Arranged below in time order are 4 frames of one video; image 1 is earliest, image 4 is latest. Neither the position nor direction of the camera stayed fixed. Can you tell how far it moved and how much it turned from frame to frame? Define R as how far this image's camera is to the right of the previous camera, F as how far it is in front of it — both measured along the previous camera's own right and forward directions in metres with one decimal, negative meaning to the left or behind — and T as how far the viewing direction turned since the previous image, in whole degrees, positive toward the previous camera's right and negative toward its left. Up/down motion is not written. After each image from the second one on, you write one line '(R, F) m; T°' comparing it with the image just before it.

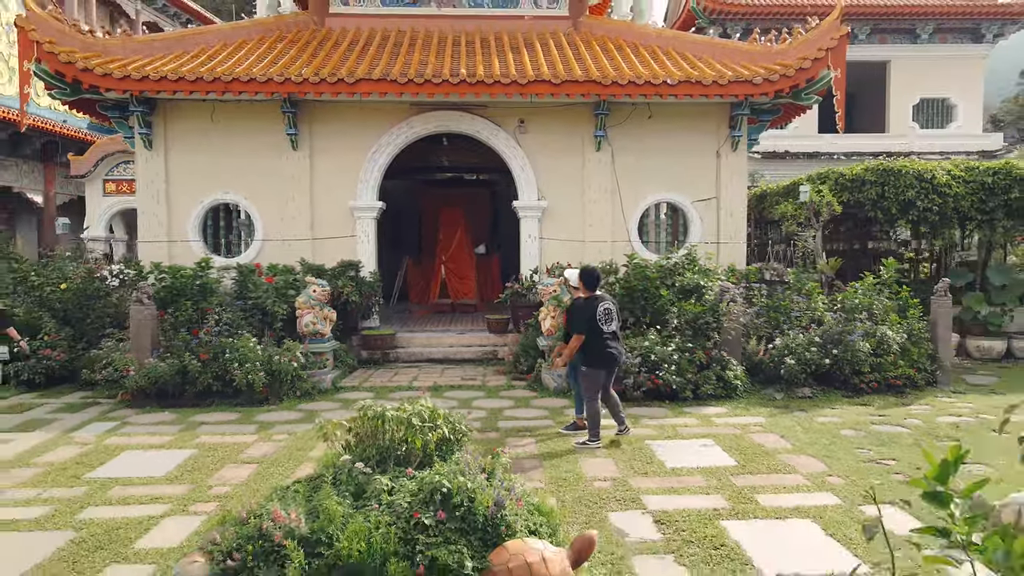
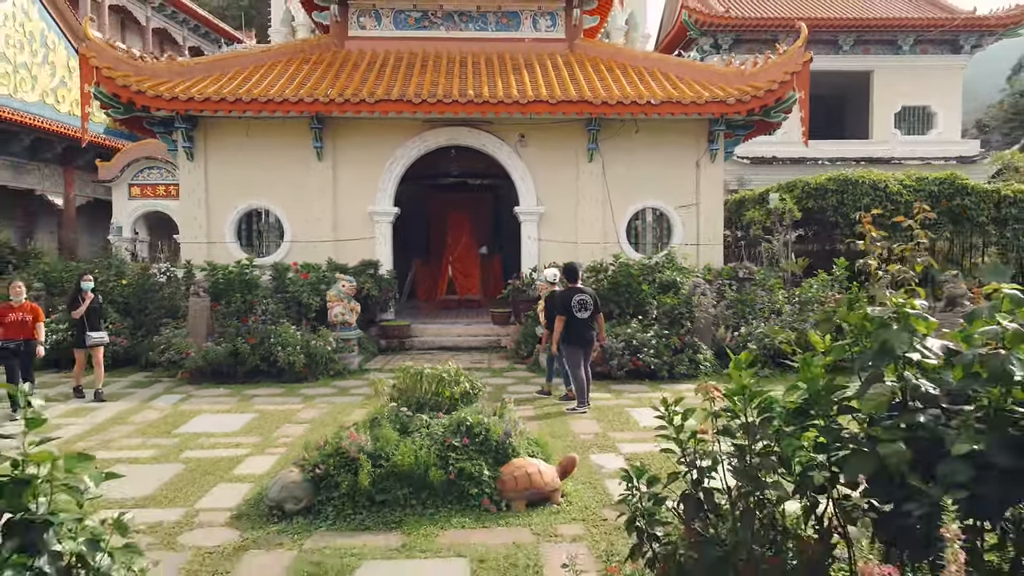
(0.0, -1.2) m; 0°
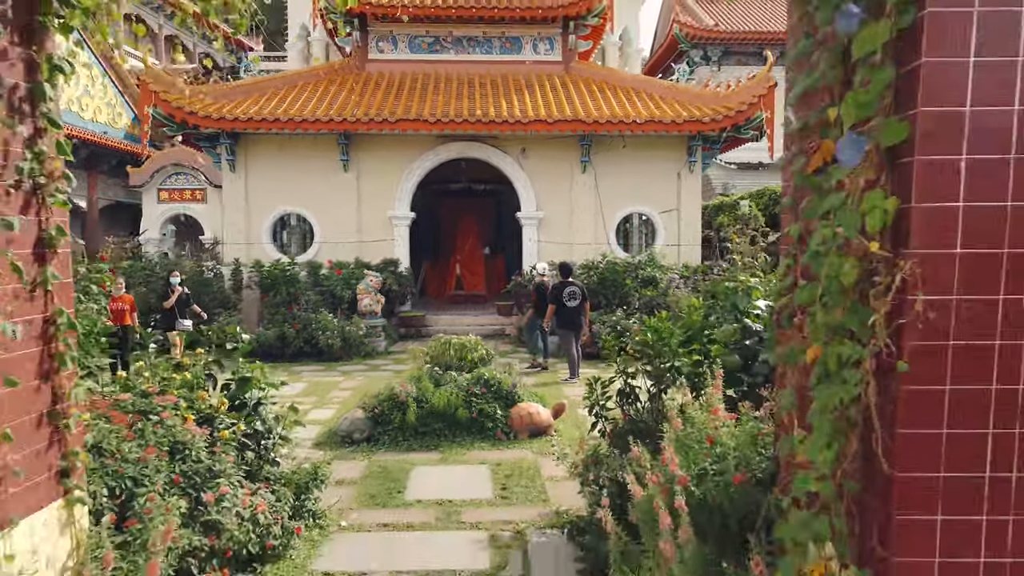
(-0.1, -1.5) m; 0°
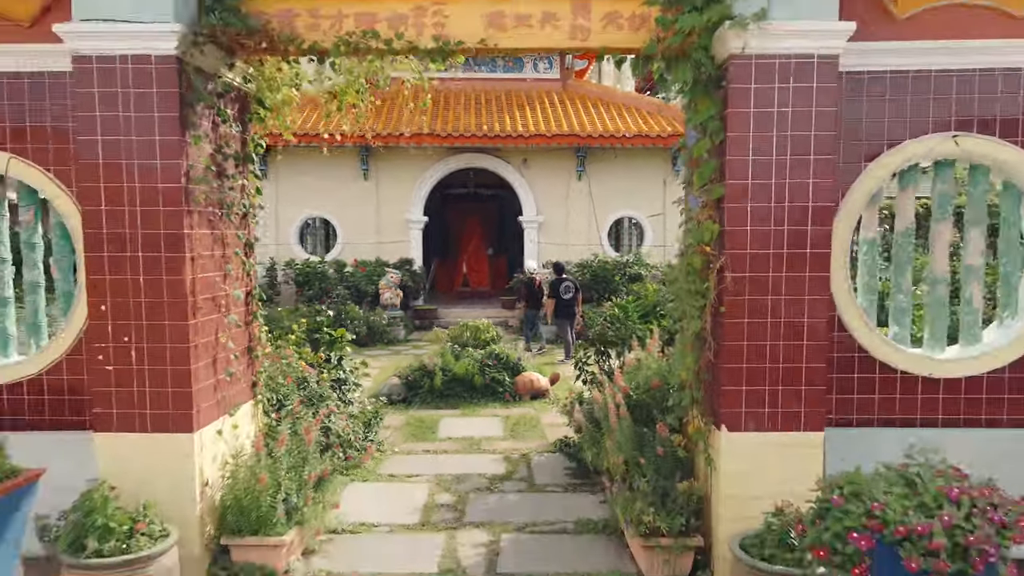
(-0.1, -1.4) m; 0°
